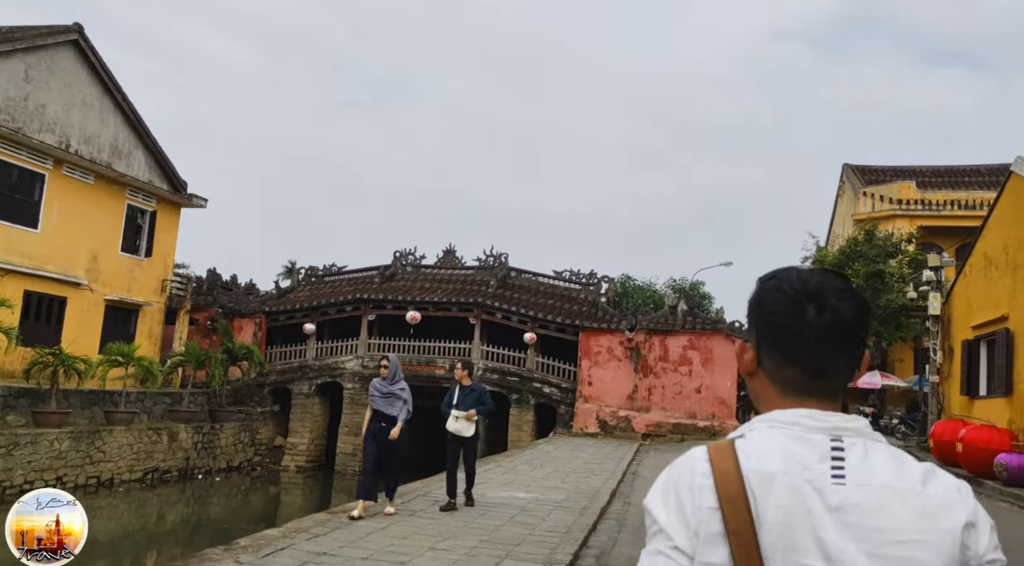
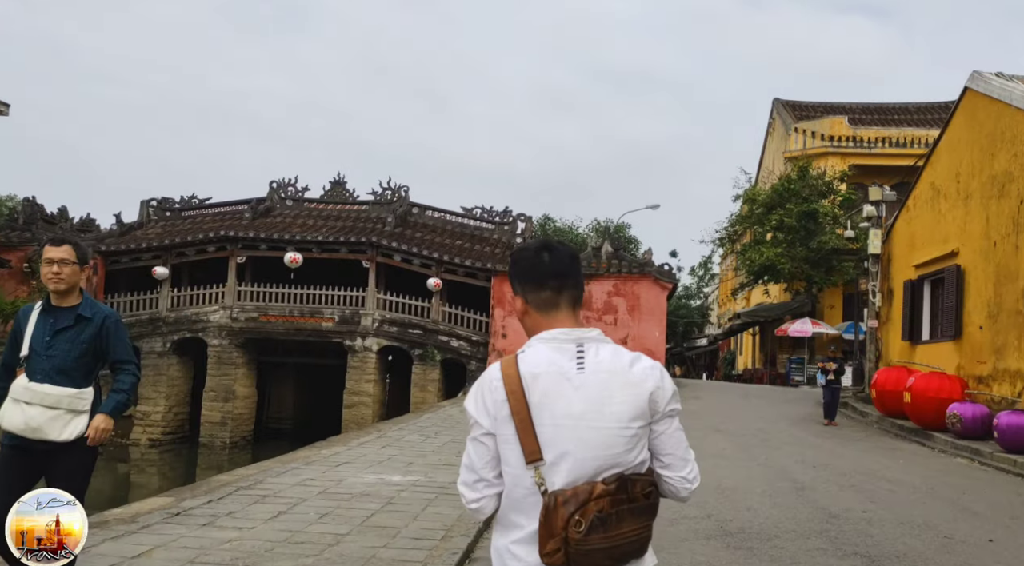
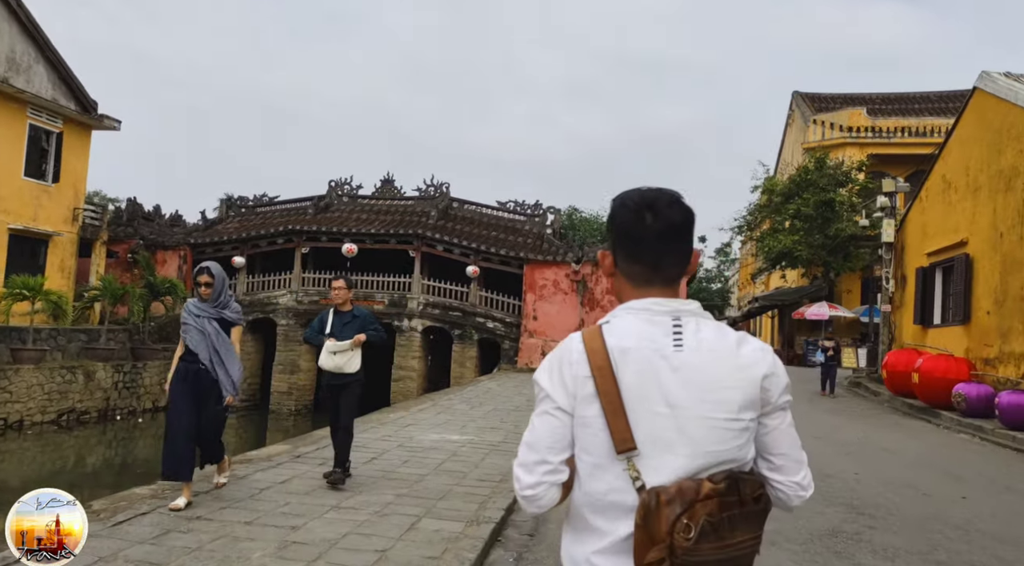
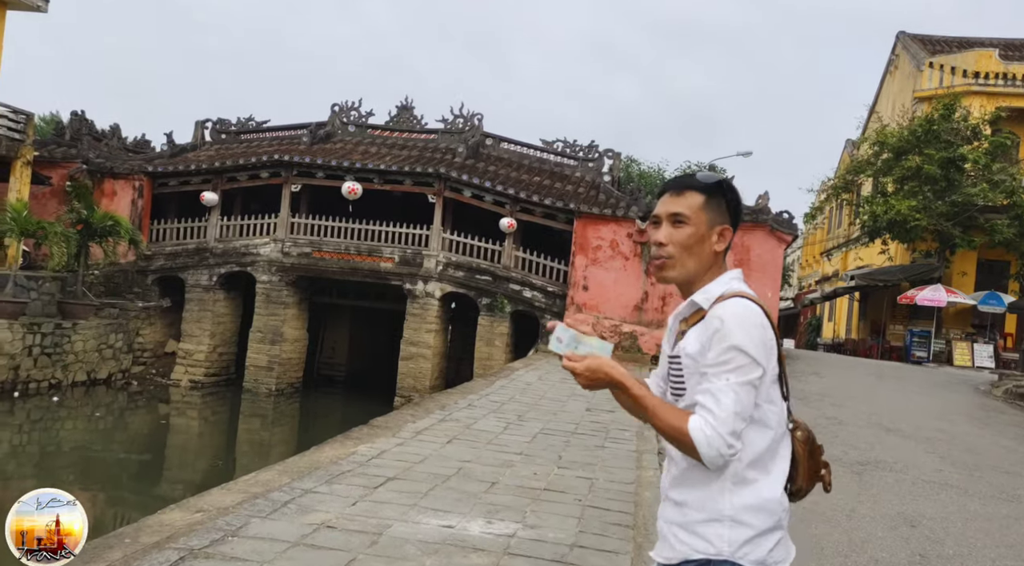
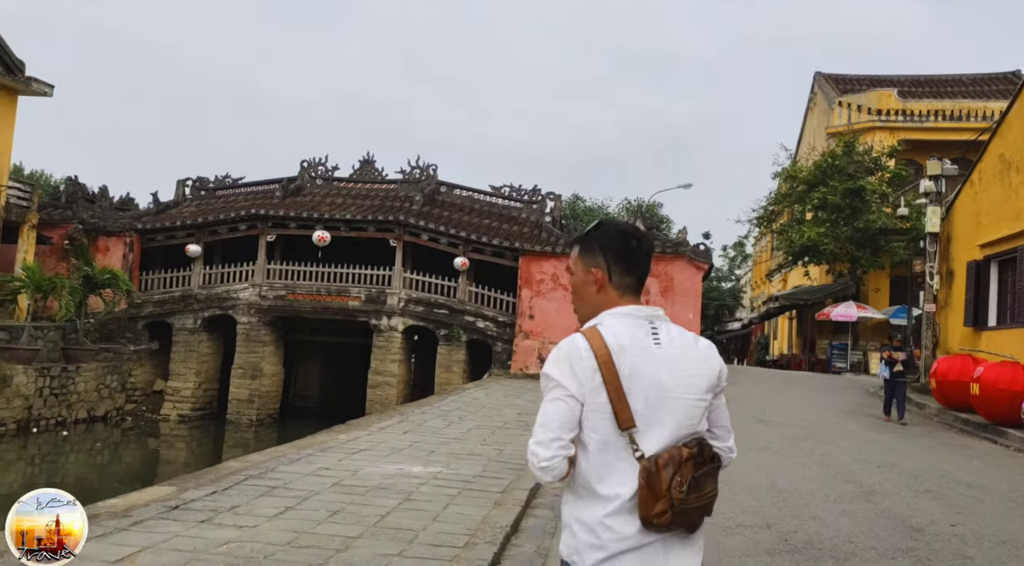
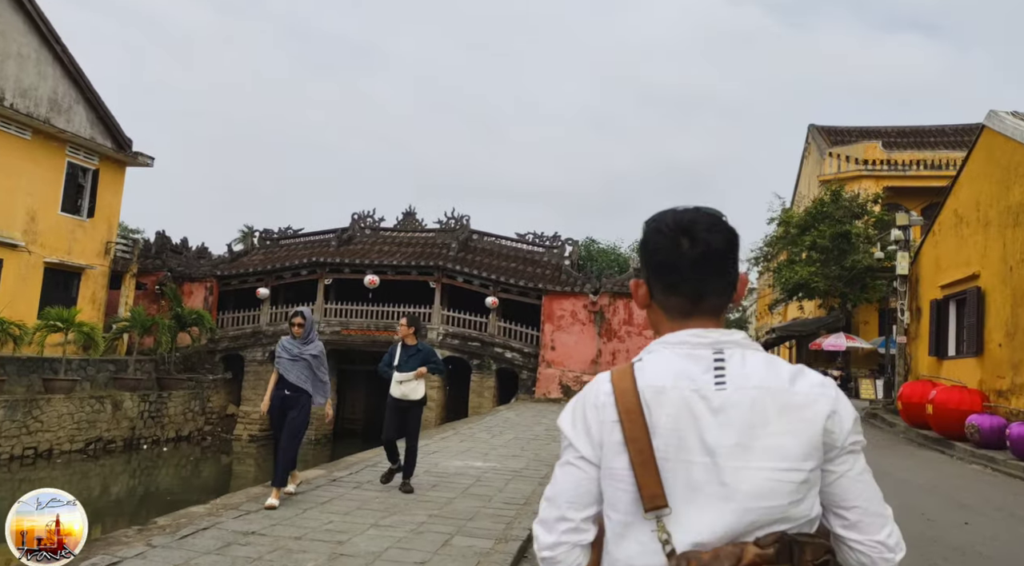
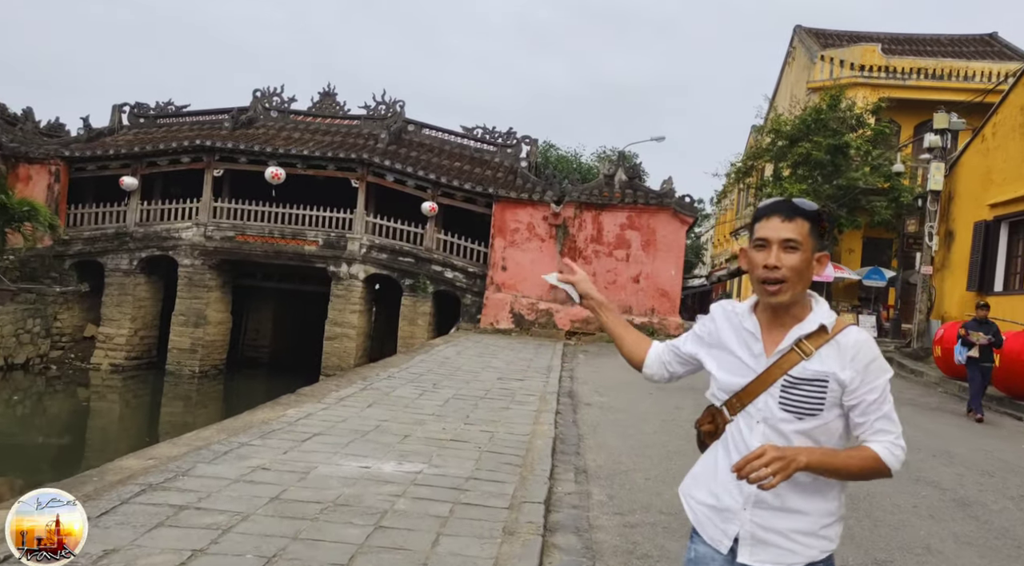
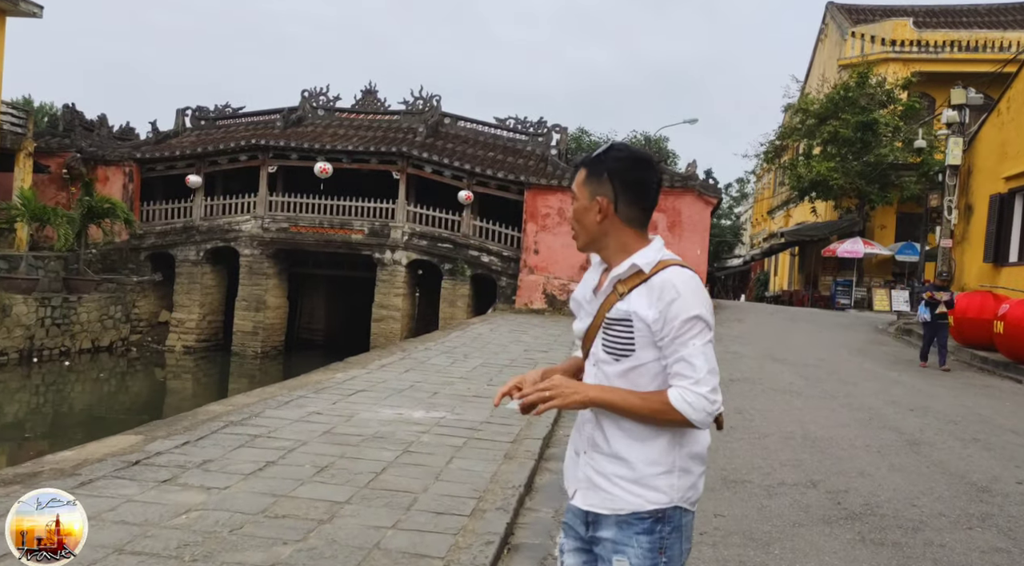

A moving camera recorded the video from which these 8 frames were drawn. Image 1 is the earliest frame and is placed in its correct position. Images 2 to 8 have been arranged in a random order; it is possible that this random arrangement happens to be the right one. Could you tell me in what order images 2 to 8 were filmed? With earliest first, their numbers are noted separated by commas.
6, 3, 2, 5, 8, 7, 4
